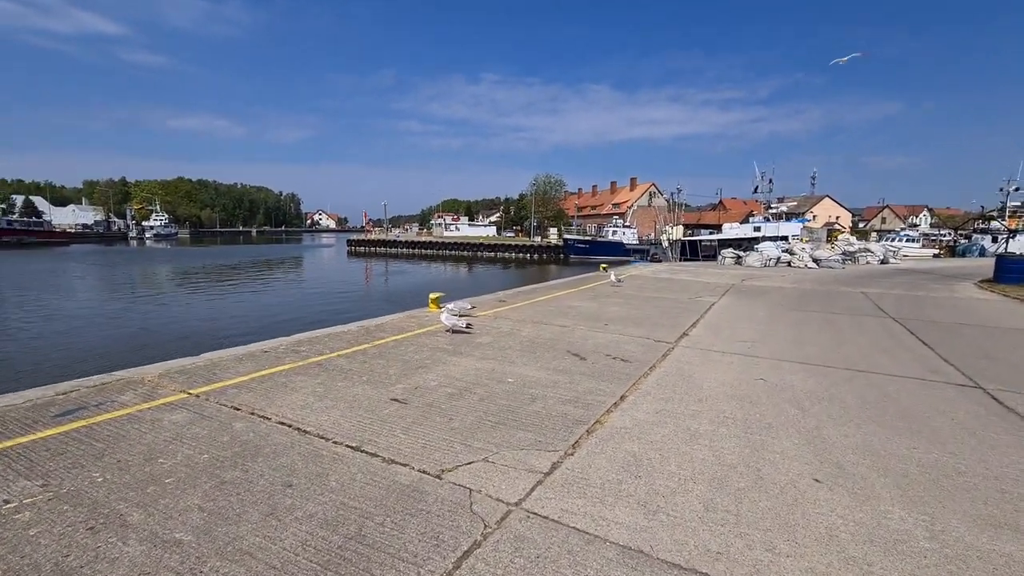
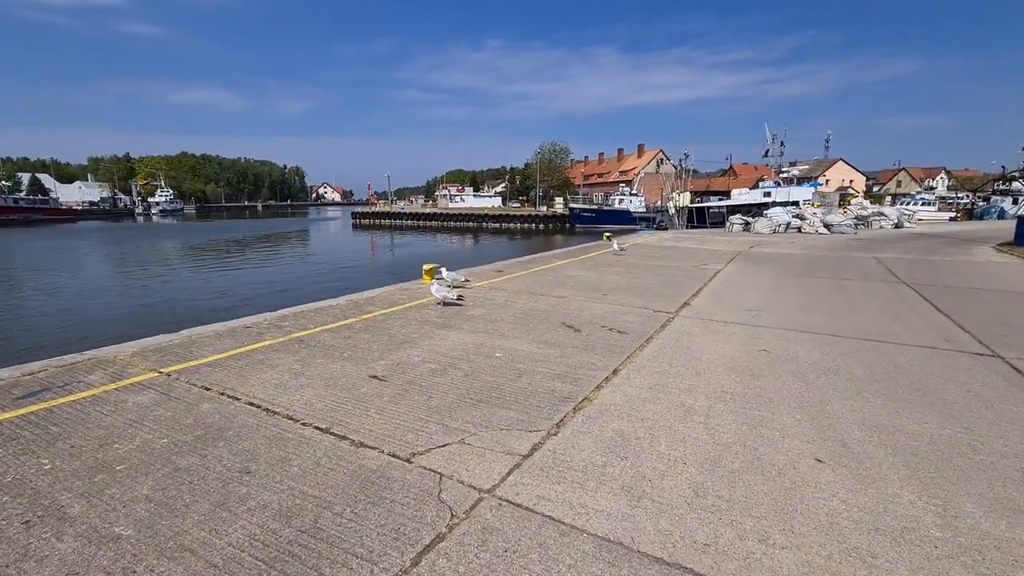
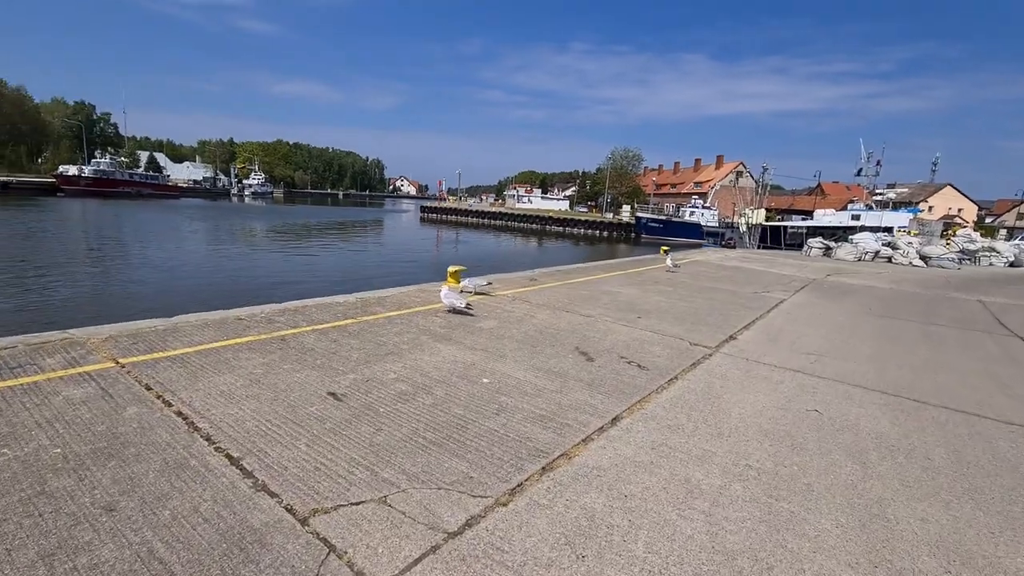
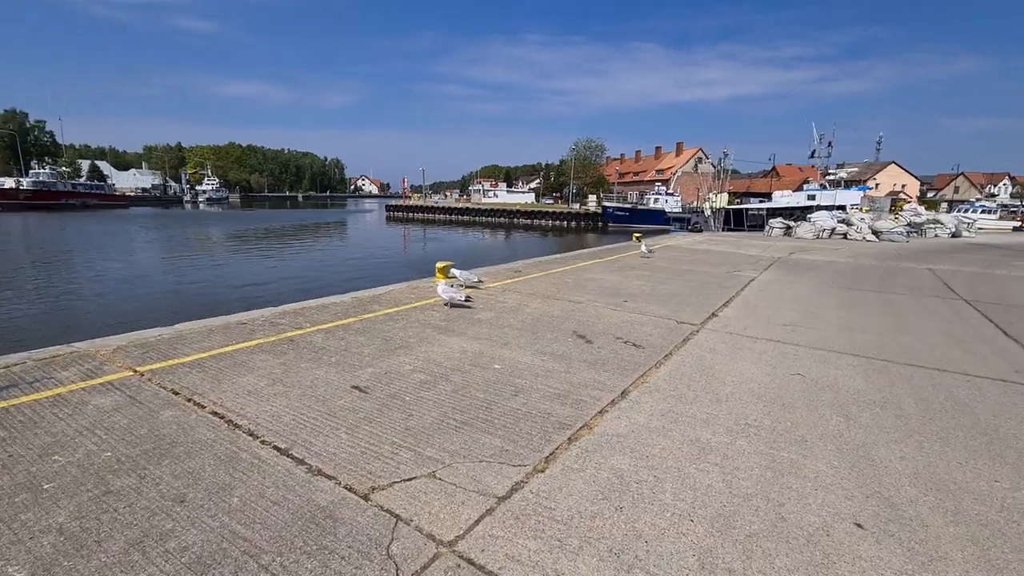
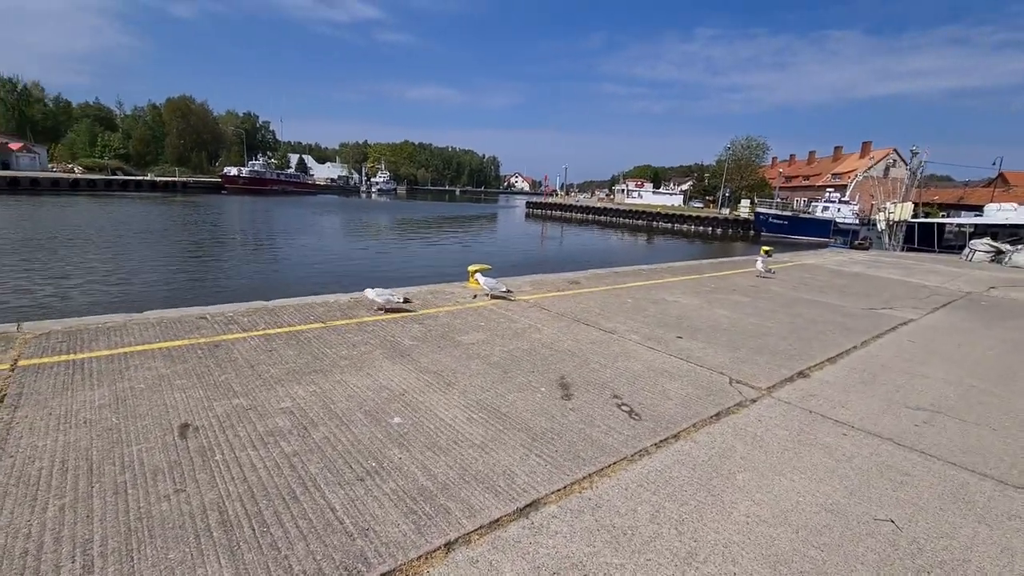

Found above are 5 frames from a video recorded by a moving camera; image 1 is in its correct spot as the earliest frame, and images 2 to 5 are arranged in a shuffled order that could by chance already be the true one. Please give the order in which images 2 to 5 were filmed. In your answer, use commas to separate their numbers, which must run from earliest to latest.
2, 4, 3, 5
